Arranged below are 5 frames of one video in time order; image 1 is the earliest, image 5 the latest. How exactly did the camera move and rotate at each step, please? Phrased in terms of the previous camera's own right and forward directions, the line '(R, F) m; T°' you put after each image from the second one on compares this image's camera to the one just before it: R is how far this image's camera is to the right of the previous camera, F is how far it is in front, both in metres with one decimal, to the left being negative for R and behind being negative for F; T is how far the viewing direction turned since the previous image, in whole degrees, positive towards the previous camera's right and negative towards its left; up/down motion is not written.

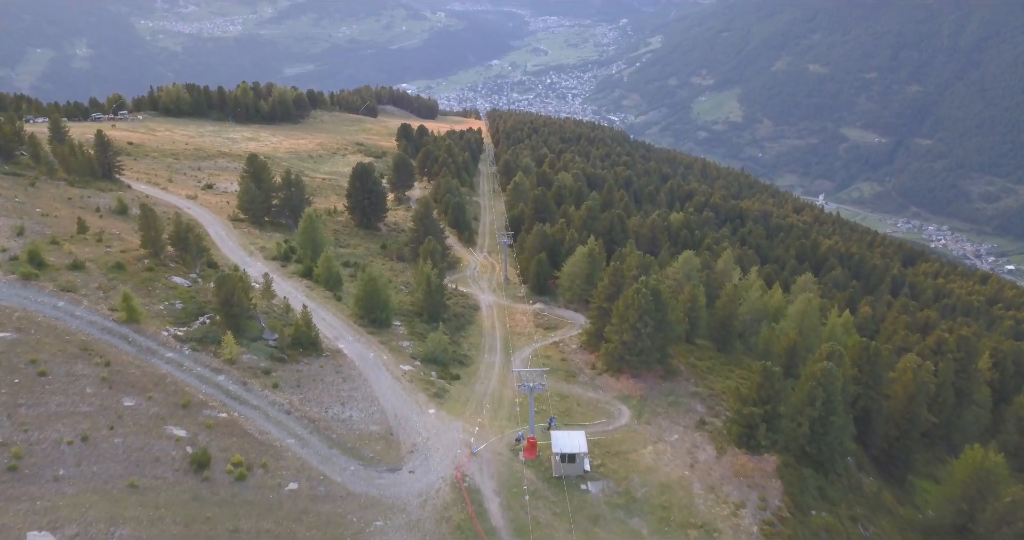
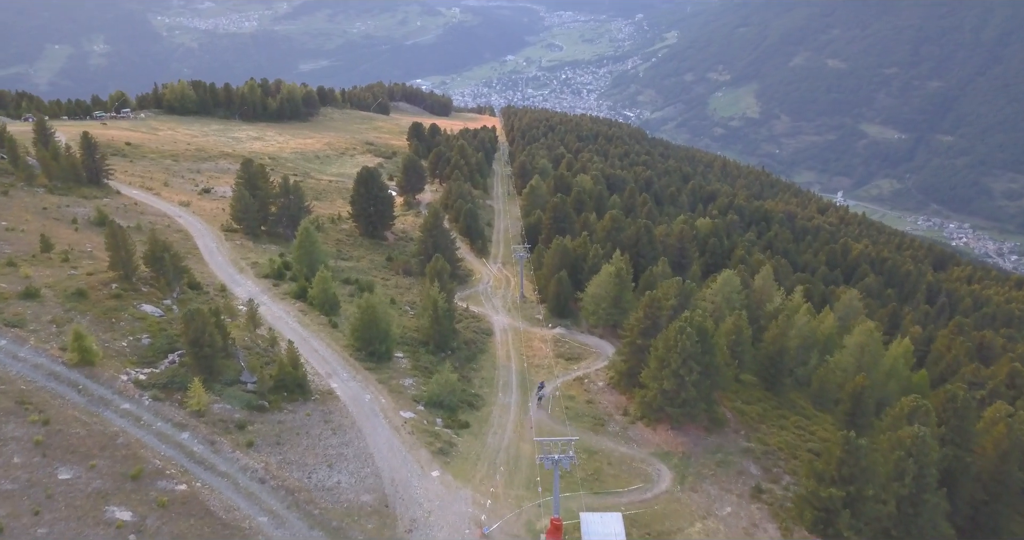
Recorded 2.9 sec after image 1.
(-0.2, +4.9) m; -1°
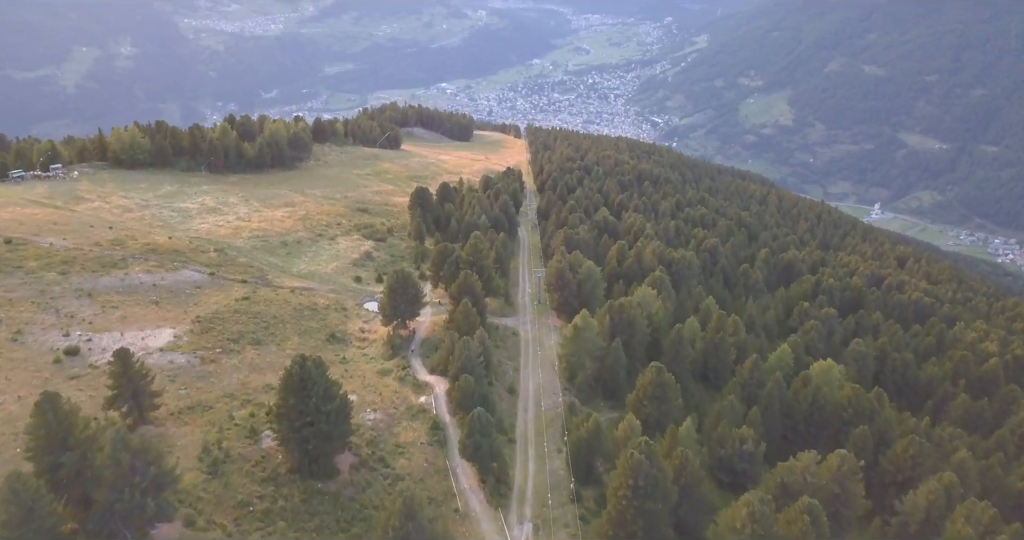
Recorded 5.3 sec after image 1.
(-0.9, +26.0) m; -2°
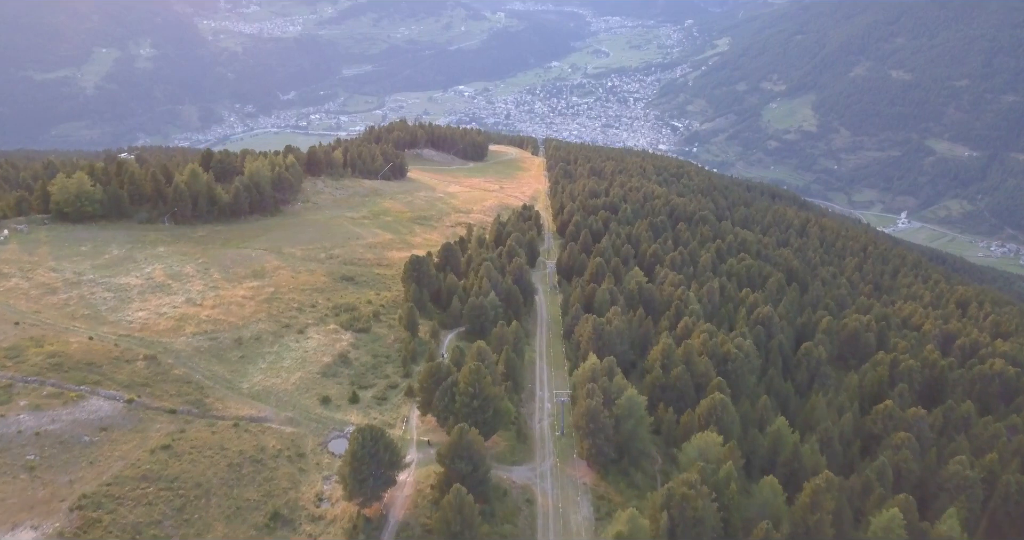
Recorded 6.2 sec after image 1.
(+0.1, +16.3) m; -1°
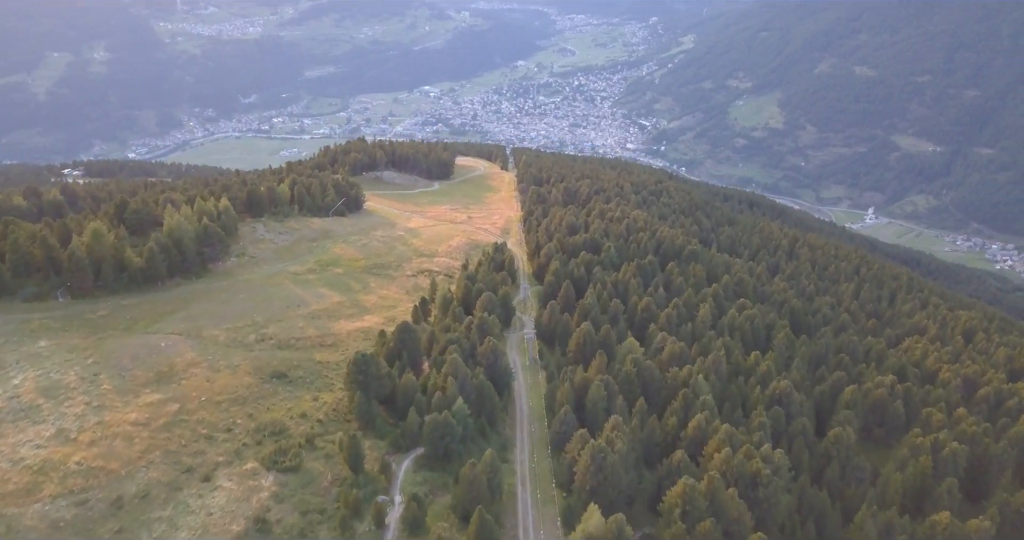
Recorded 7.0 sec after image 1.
(+0.1, +14.6) m; +2°
